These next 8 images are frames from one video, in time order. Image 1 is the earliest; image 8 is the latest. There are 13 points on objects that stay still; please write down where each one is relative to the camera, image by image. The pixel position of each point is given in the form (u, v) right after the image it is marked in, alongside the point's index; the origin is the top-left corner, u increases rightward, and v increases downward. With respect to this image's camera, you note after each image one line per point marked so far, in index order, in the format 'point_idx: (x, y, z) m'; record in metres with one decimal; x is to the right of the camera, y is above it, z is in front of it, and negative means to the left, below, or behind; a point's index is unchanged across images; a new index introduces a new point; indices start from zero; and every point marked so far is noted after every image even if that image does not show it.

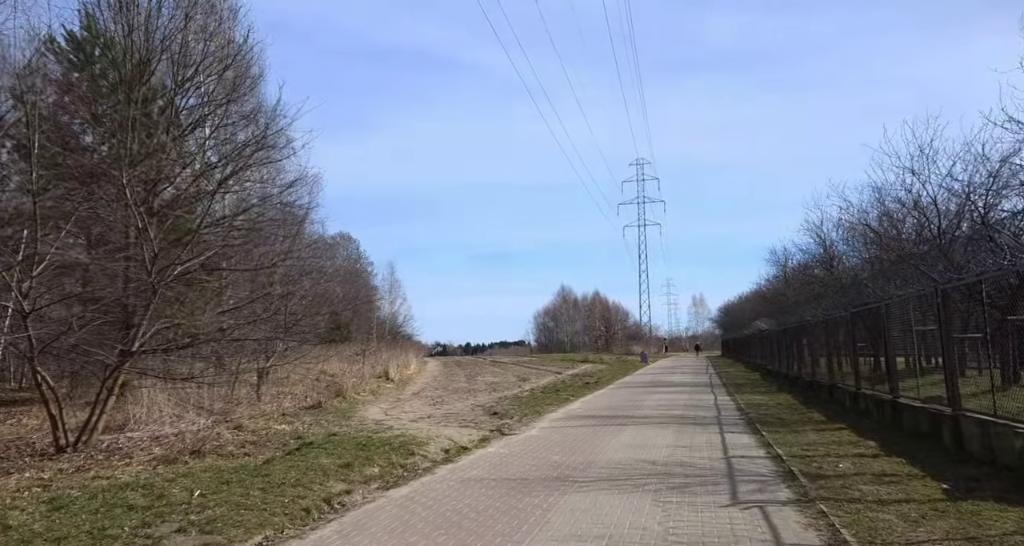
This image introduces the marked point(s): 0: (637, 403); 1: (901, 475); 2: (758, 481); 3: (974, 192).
0: (+3.3, -3.5, +19.2) m
1: (+4.3, -2.2, +8.0) m
2: (+2.8, -2.3, +8.1) m
3: (+9.4, +1.7, +14.6) m
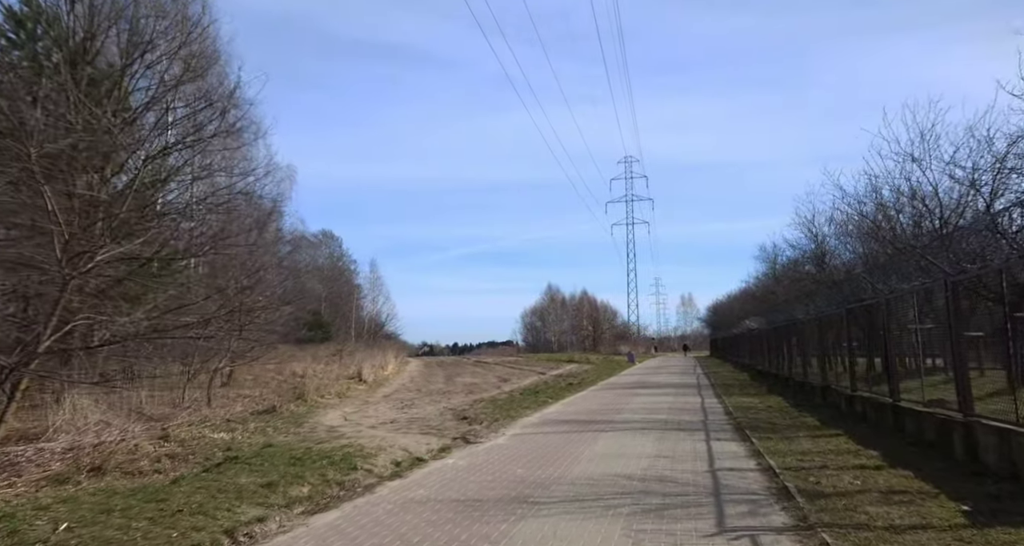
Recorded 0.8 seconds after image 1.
0: (+2.7, -3.4, +18.1) m
1: (+3.8, -2.1, +6.9) m
2: (+2.3, -2.2, +7.0) m
3: (+8.8, +1.8, +13.6) m
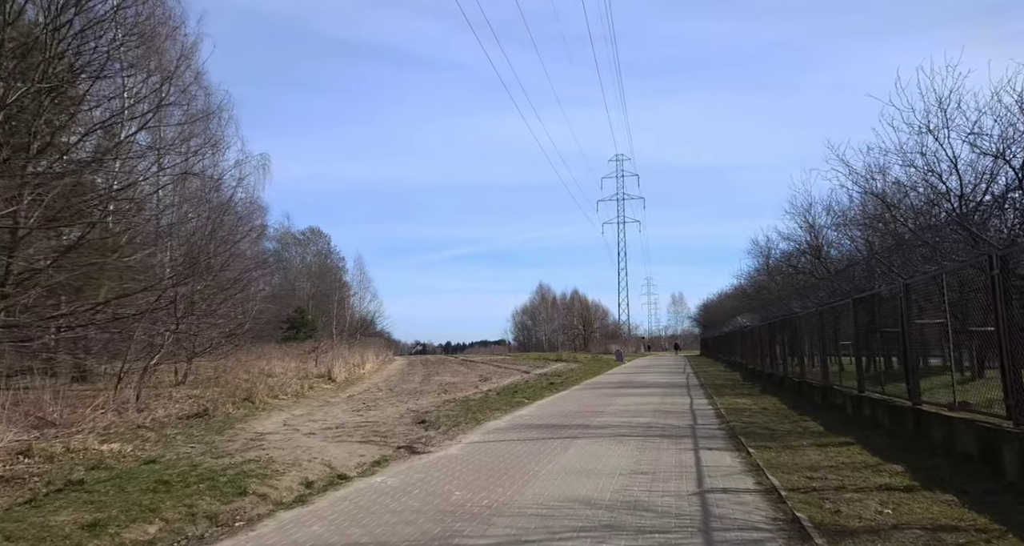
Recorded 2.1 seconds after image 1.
0: (+2.0, -3.1, +16.4) m
1: (+3.3, -1.9, +5.2) m
2: (+1.7, -2.0, +5.3) m
3: (+8.1, +2.0, +11.9) m
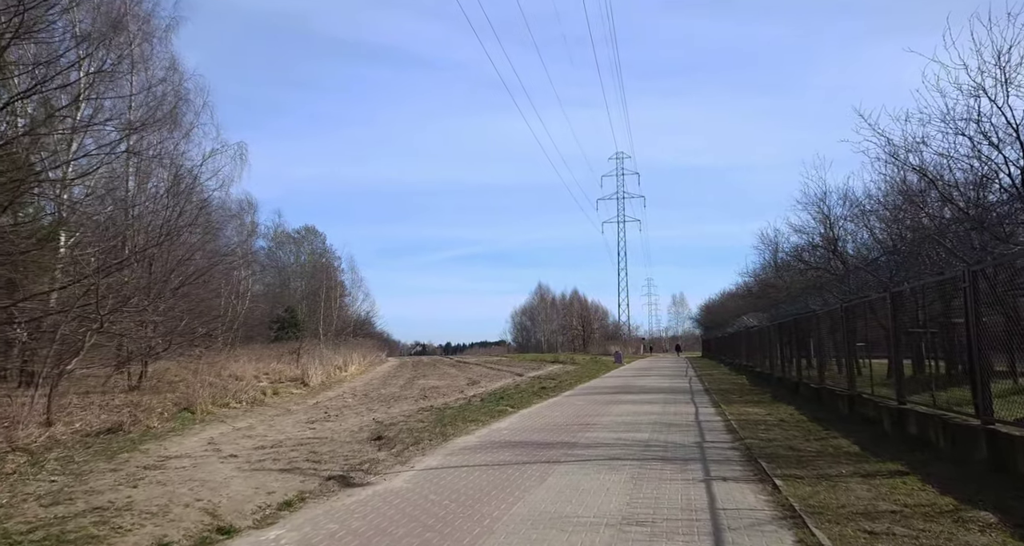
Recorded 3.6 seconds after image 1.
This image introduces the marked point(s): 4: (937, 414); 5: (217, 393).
0: (+1.5, -2.9, +14.2) m
1: (+2.8, -1.7, +3.0) m
2: (+1.3, -1.8, +3.1) m
3: (+7.7, +2.2, +9.8) m
4: (+5.7, -1.9, +9.7) m
5: (-6.9, -2.8, +17.0) m
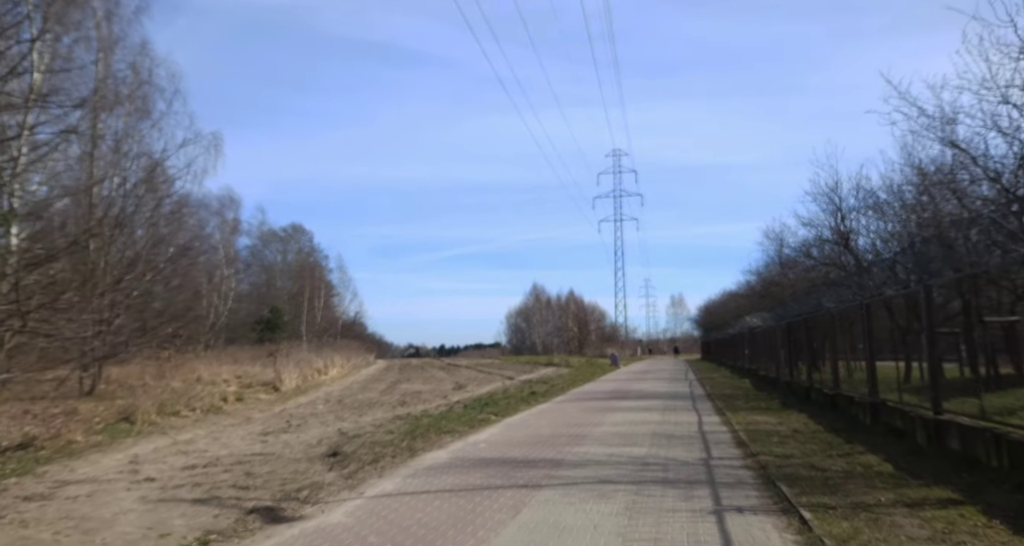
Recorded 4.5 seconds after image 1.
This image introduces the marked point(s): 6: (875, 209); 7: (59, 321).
0: (+1.2, -2.8, +12.7) m
1: (+2.6, -1.5, +1.5) m
2: (+1.0, -1.6, +1.6) m
3: (+7.4, +2.4, +8.3) m
4: (+5.4, -1.8, +8.2) m
5: (-7.3, -2.7, +15.4) m
6: (+9.7, +1.9, +20.0) m
7: (-8.1, -0.8, +13.0) m
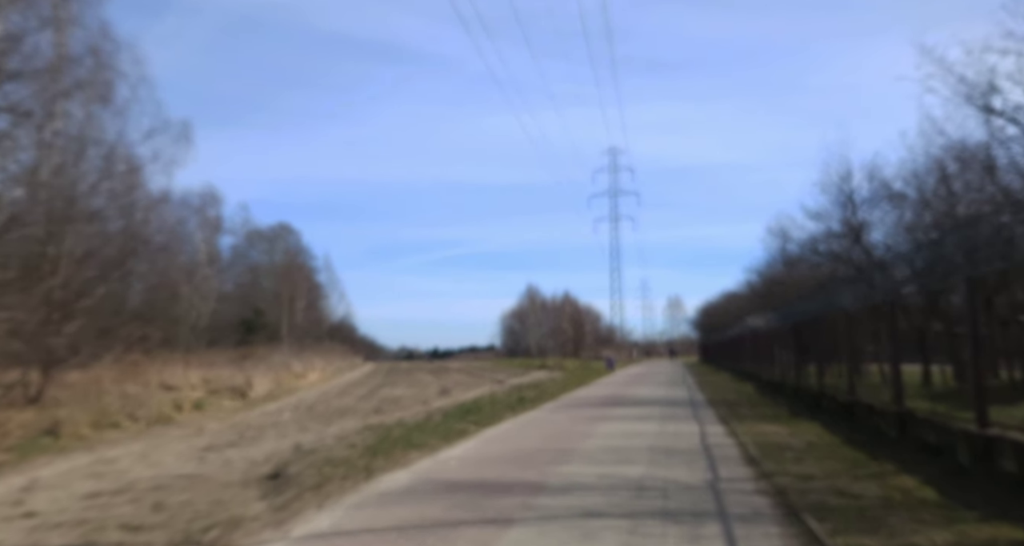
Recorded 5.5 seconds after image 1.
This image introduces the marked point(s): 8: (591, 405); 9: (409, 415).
0: (+0.9, -2.7, +11.2) m
1: (+2.3, -1.4, +0.1) m
2: (+0.8, -1.5, +0.2) m
3: (+7.1, +2.5, +6.9) m
4: (+5.1, -1.6, +6.8) m
5: (-7.7, -2.6, +13.8) m
6: (+9.3, +1.9, +18.6) m
7: (-8.5, -0.7, +11.4) m
8: (+2.0, -3.5, +19.3) m
9: (-2.6, -3.5, +17.6) m
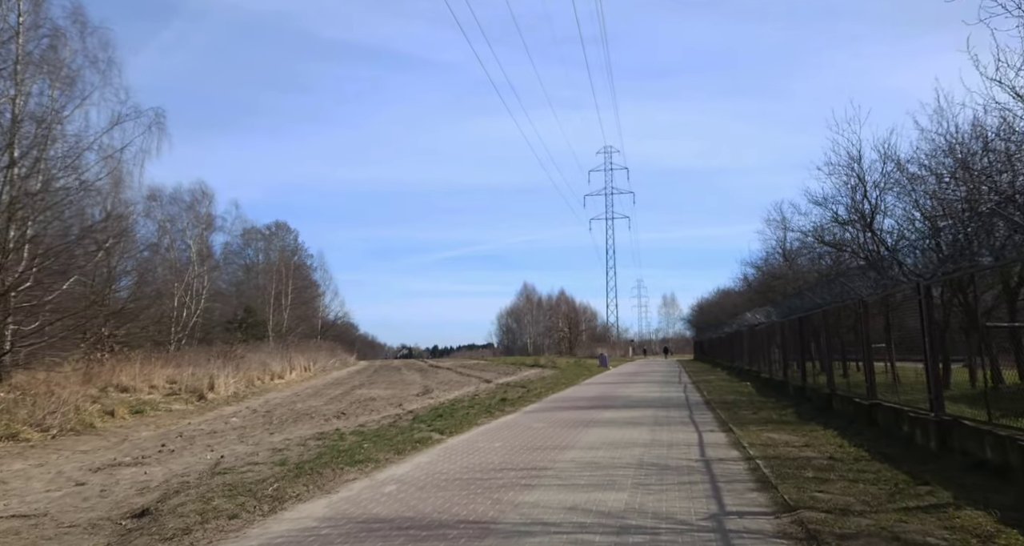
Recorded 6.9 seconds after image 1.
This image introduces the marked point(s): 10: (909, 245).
0: (+0.4, -2.4, +9.3) m
1: (+1.8, -1.1, -1.9) m
2: (+0.3, -1.2, -1.8) m
3: (+6.6, +2.7, +4.9) m
4: (+4.6, -1.4, +4.8) m
5: (-8.2, -2.3, +11.9) m
6: (+8.8, +2.3, +16.6) m
7: (-9.0, -0.5, +9.5) m
8: (+1.6, -3.2, +17.3) m
9: (-3.0, -3.2, +15.6) m
10: (+8.9, +1.0, +17.7) m
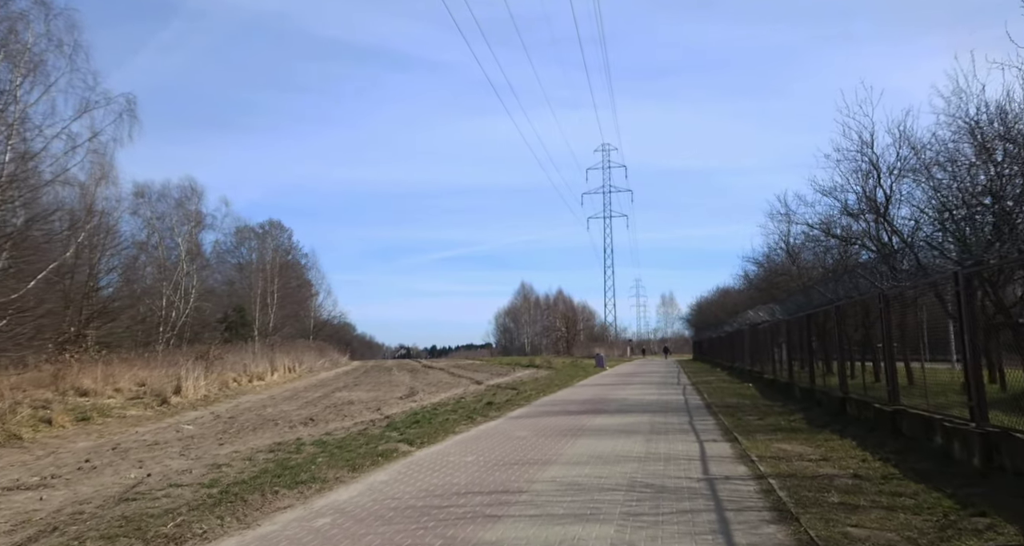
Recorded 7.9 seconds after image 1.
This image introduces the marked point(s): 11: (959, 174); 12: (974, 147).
0: (0.0, -2.3, +7.9) m
1: (+1.5, -1.0, -3.3) m
2: (0.0, -1.1, -3.2) m
3: (+6.3, +2.9, +3.6) m
4: (+4.3, -1.2, +3.4) m
5: (-8.5, -2.2, +10.5) m
6: (+8.5, +2.4, +15.3) m
7: (-9.3, -0.4, +8.0) m
8: (+1.2, -3.1, +15.9) m
9: (-3.4, -3.1, +14.2) m
10: (+8.6, +1.2, +16.3) m
11: (+9.3, +2.0, +14.9) m
12: (+9.3, +2.5, +14.5) m
